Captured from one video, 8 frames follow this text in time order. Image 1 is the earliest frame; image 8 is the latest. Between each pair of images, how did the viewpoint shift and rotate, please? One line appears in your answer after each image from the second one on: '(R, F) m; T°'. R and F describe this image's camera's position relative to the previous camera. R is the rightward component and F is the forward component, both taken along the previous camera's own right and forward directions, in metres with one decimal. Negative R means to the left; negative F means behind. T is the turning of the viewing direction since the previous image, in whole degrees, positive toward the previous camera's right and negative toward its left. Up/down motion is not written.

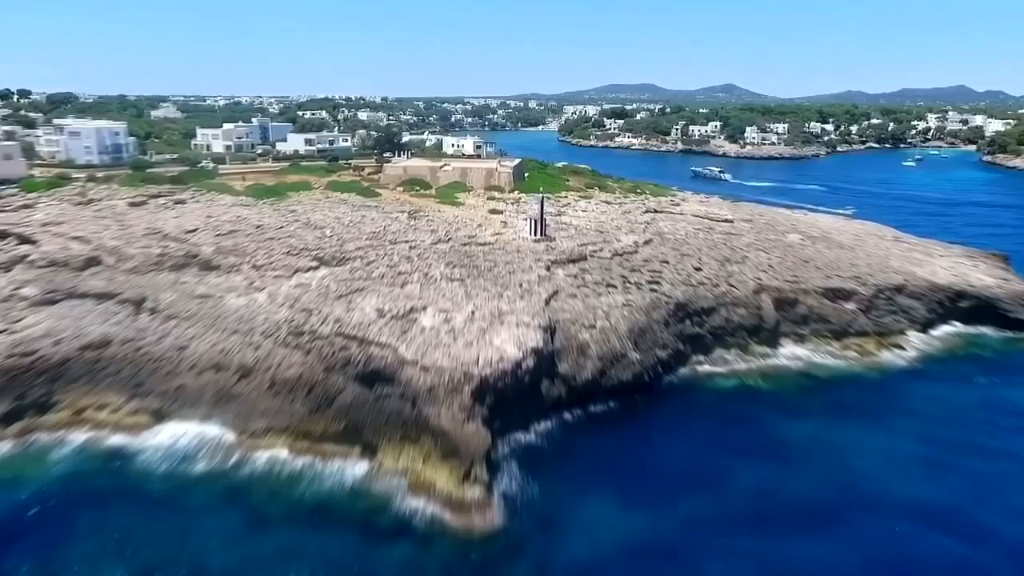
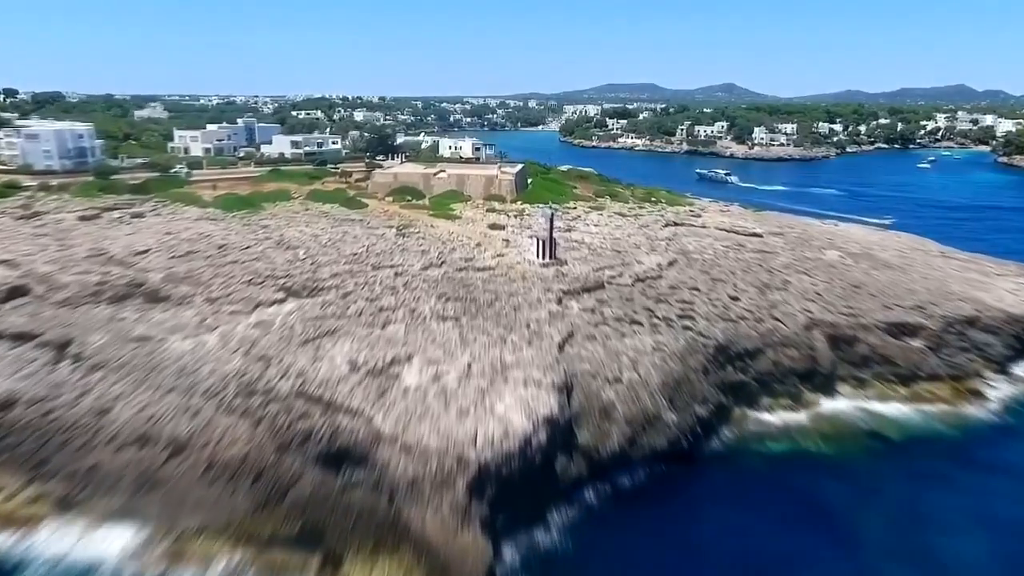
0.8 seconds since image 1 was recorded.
(-0.2, +4.7) m; 0°
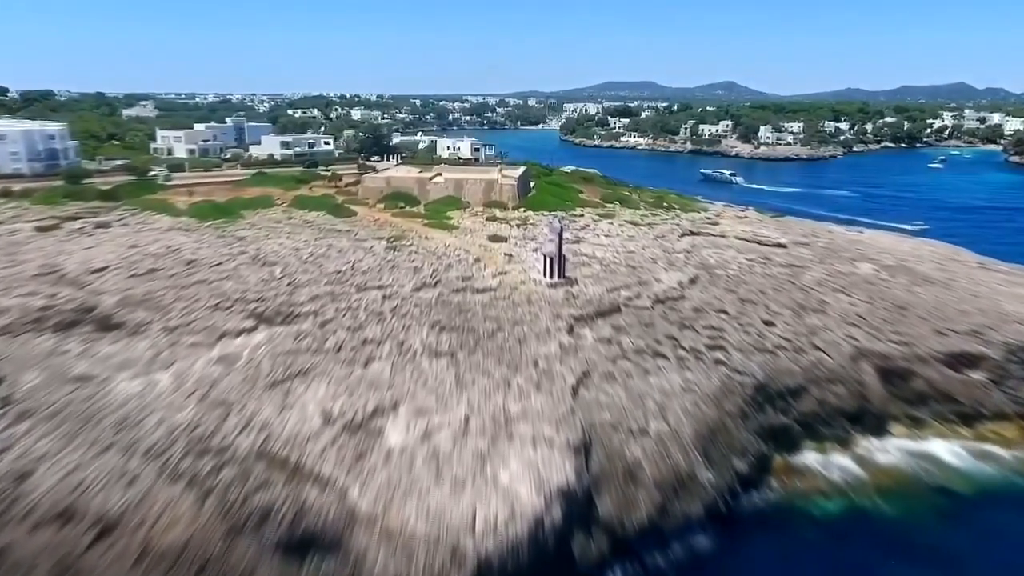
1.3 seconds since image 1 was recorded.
(-0.1, +3.2) m; 0°
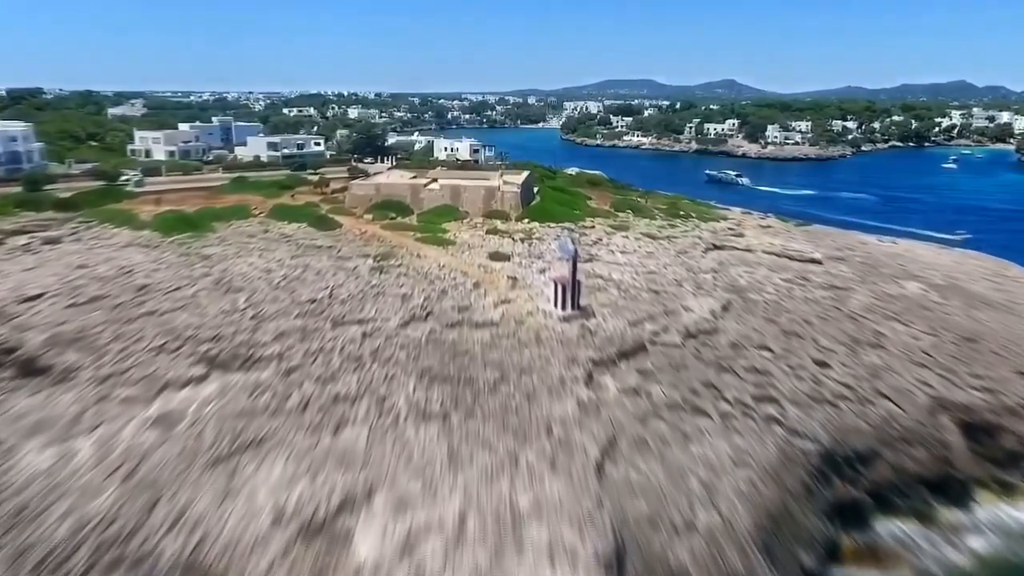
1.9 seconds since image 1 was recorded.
(-0.2, +3.7) m; 0°
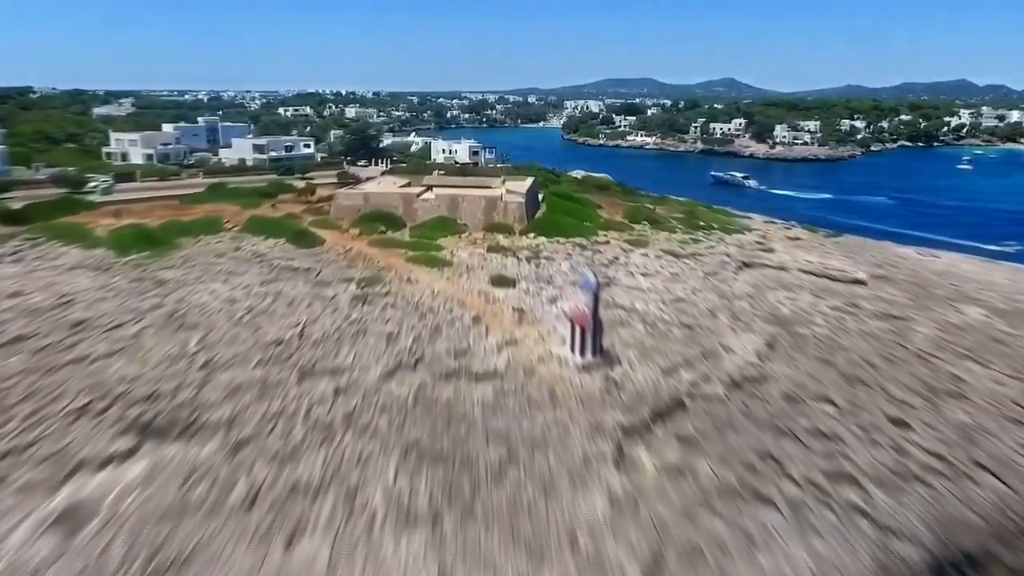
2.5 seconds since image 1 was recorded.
(-0.2, +3.6) m; 0°
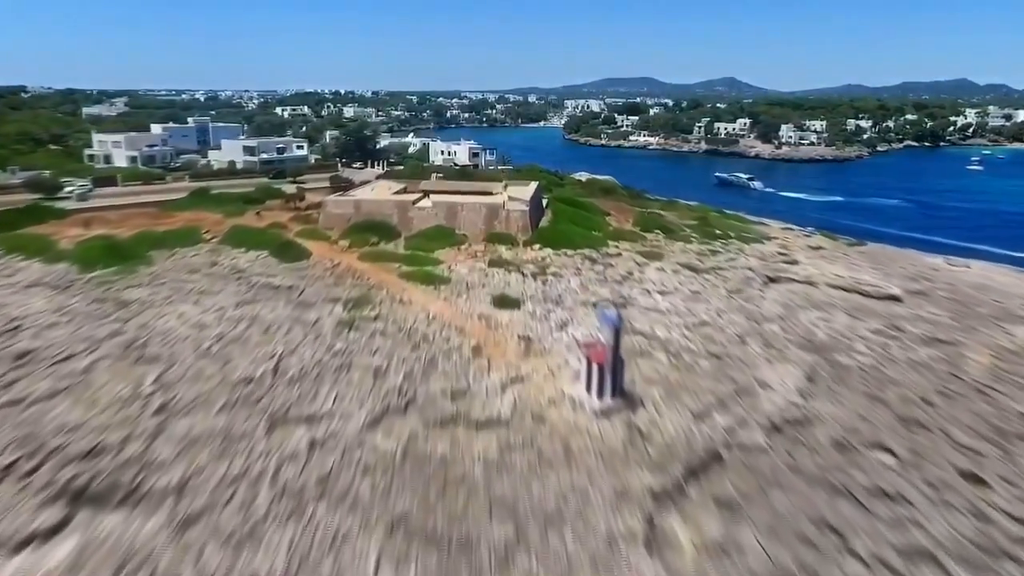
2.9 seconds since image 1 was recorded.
(-0.1, +2.3) m; 0°
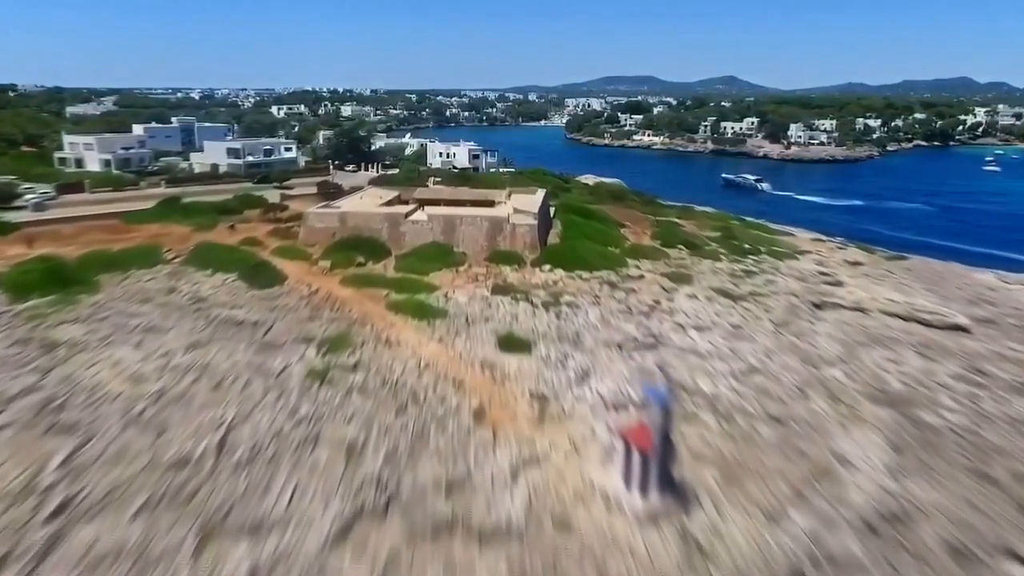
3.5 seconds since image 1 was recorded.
(-0.2, +3.5) m; 0°
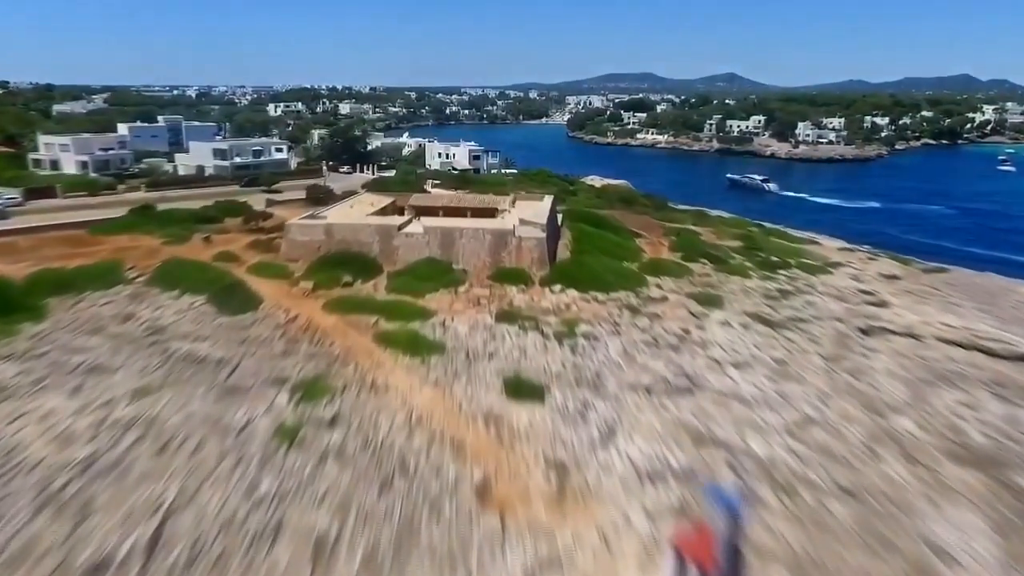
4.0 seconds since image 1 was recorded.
(-0.2, +2.7) m; 0°
